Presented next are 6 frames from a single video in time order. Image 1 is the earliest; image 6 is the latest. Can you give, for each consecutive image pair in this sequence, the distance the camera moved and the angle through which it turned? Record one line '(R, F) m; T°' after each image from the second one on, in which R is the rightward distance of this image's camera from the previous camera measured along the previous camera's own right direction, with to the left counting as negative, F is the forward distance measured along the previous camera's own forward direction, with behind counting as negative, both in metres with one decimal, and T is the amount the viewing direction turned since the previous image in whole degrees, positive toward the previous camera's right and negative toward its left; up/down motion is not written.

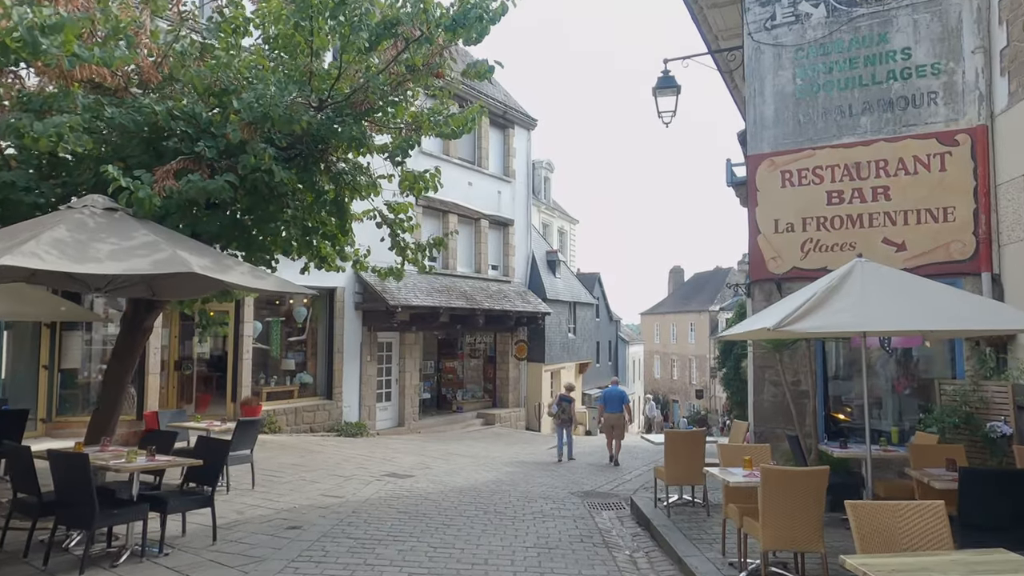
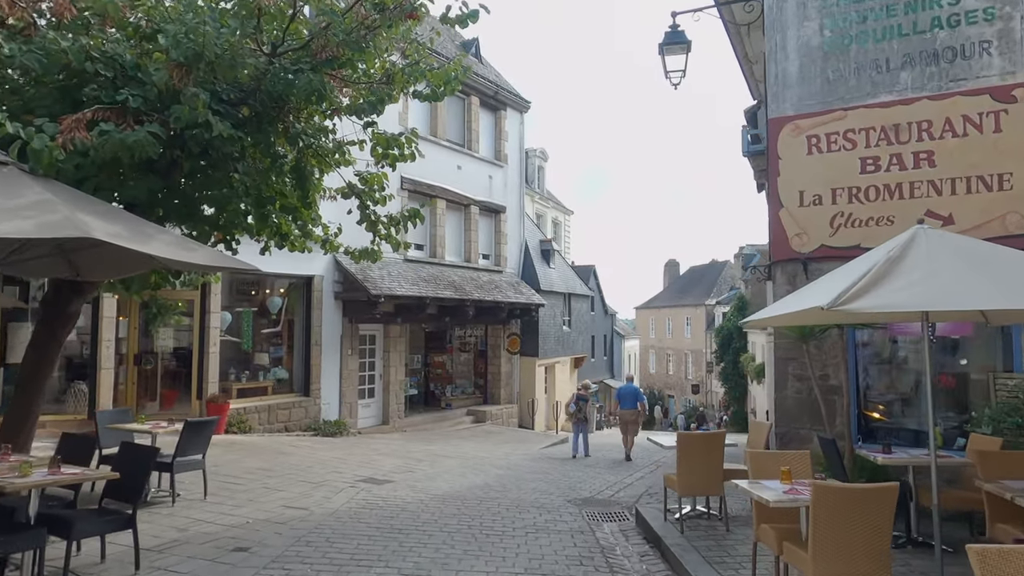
(+0.1, +1.1) m; +1°
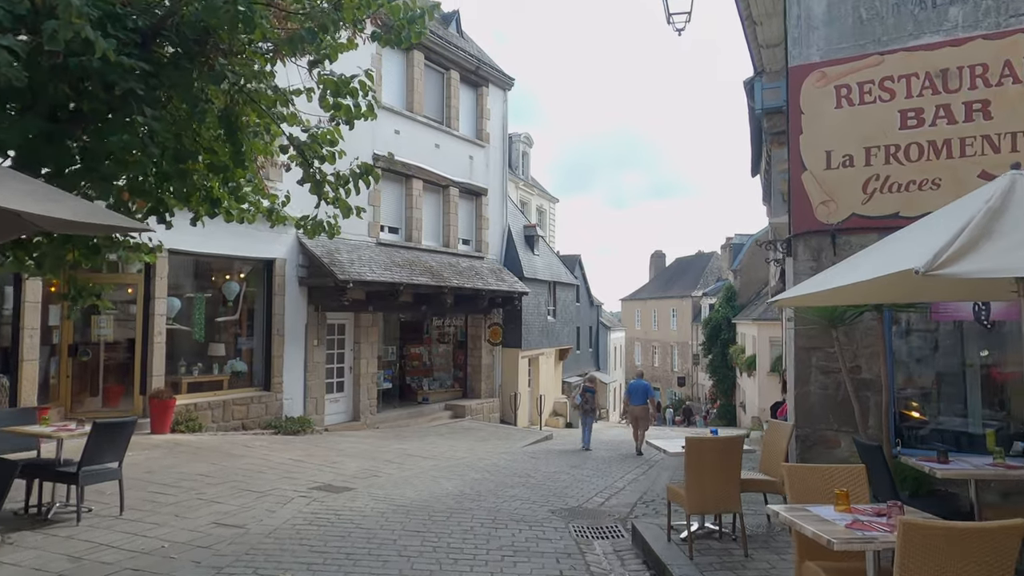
(+0.1, +1.2) m; +1°
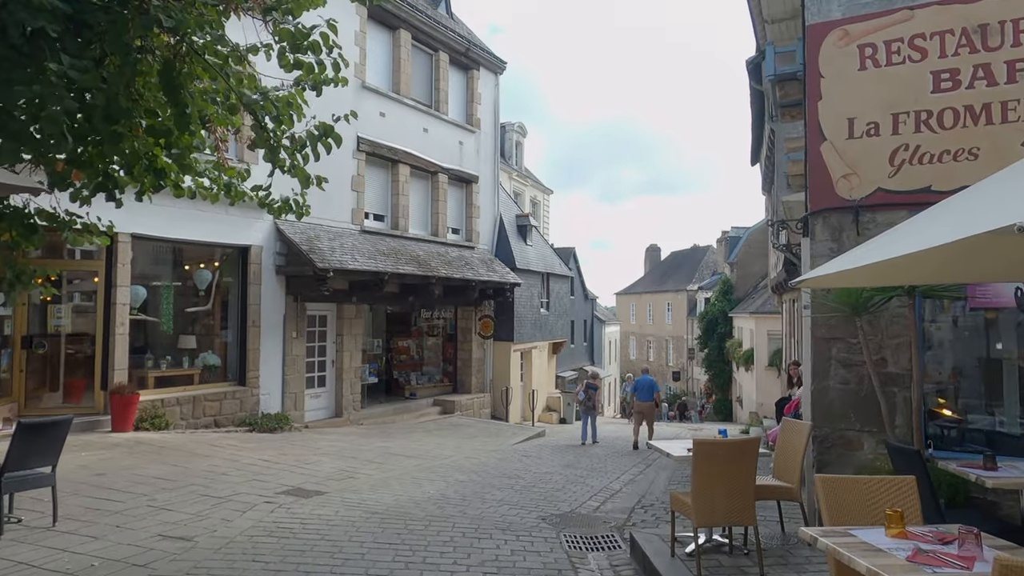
(+0.1, +0.7) m; 0°
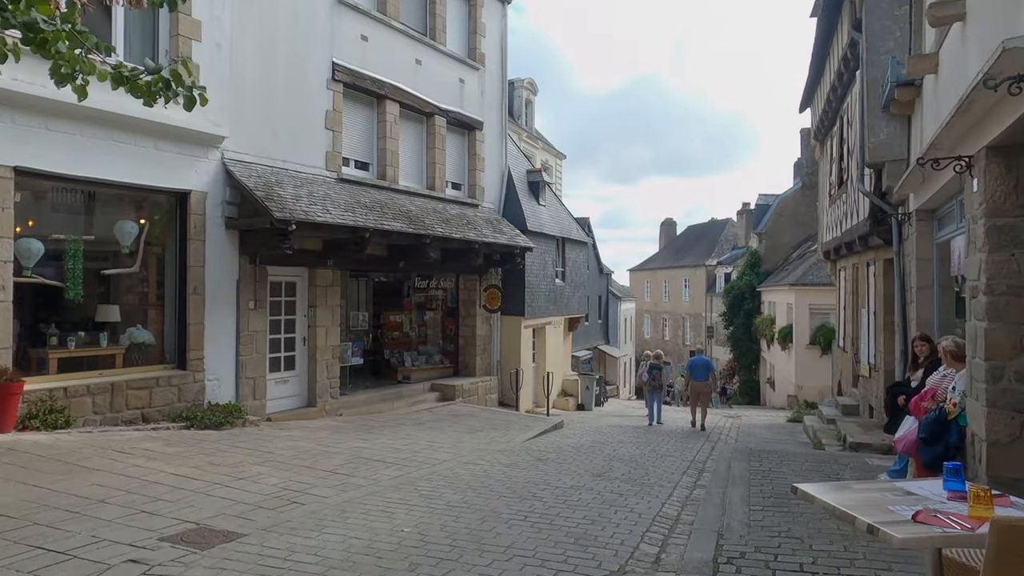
(0.0, +2.8) m; -1°
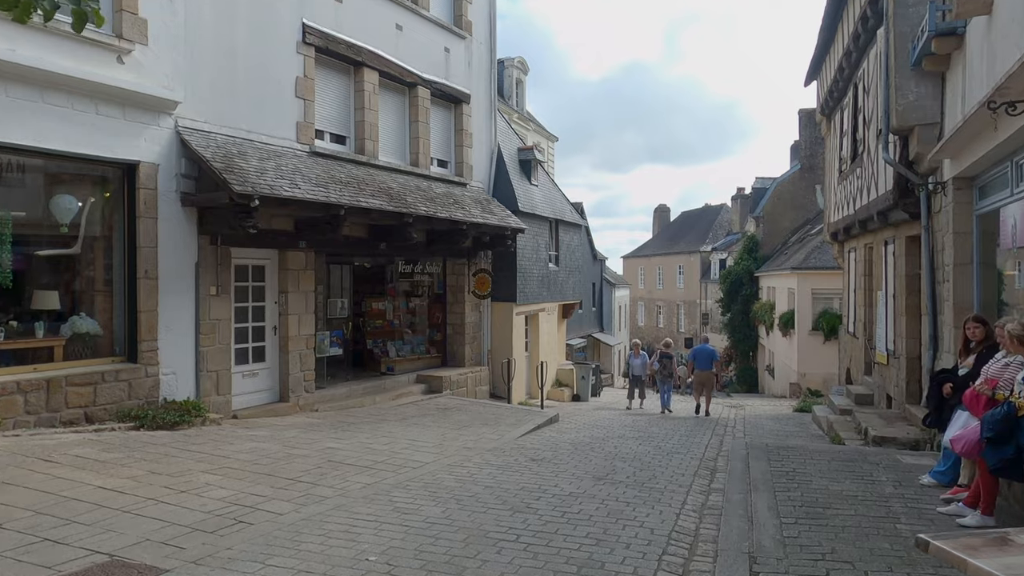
(0.0, +1.0) m; +1°
